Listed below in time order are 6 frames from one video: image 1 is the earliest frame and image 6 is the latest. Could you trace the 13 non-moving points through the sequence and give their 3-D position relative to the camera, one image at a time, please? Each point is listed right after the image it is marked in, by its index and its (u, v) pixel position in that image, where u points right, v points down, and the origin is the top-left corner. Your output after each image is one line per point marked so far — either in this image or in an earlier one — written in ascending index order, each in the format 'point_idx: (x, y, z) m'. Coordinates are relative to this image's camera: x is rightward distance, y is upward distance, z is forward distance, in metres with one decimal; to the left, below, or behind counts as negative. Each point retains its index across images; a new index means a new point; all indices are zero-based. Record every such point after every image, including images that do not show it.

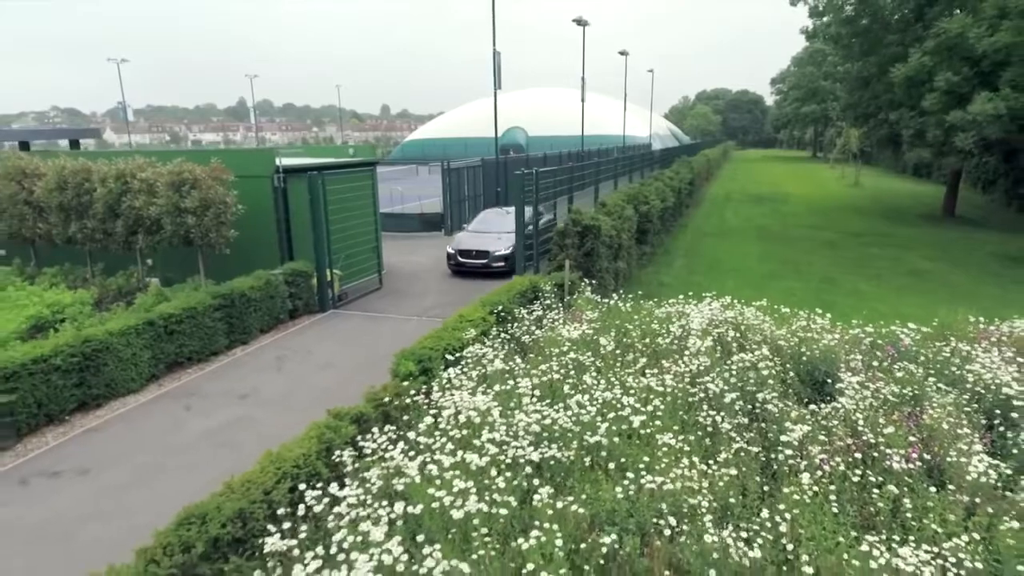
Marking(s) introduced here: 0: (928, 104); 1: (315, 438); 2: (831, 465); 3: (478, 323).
0: (+12.0, +5.4, +18.2) m
1: (-1.7, -1.3, +5.4) m
2: (+3.0, -1.6, +5.8) m
3: (-0.5, -0.5, +8.3) m
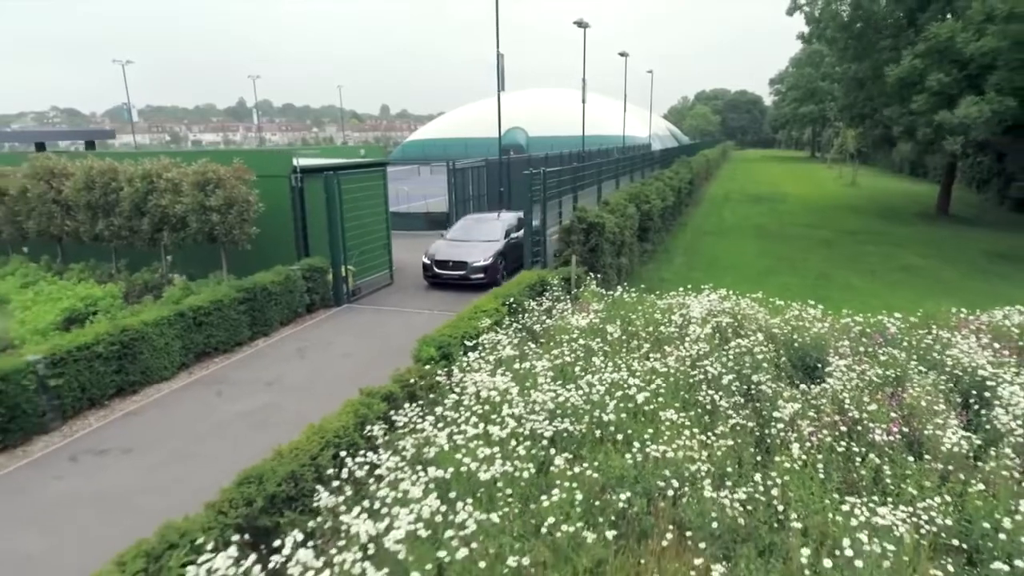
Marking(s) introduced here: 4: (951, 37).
0: (+12.1, +5.5, +18.8) m
1: (-1.5, -1.2, +6.0) m
2: (+3.2, -1.5, +6.4) m
3: (-0.3, -0.4, +8.8) m
4: (+12.3, +7.0, +17.7) m
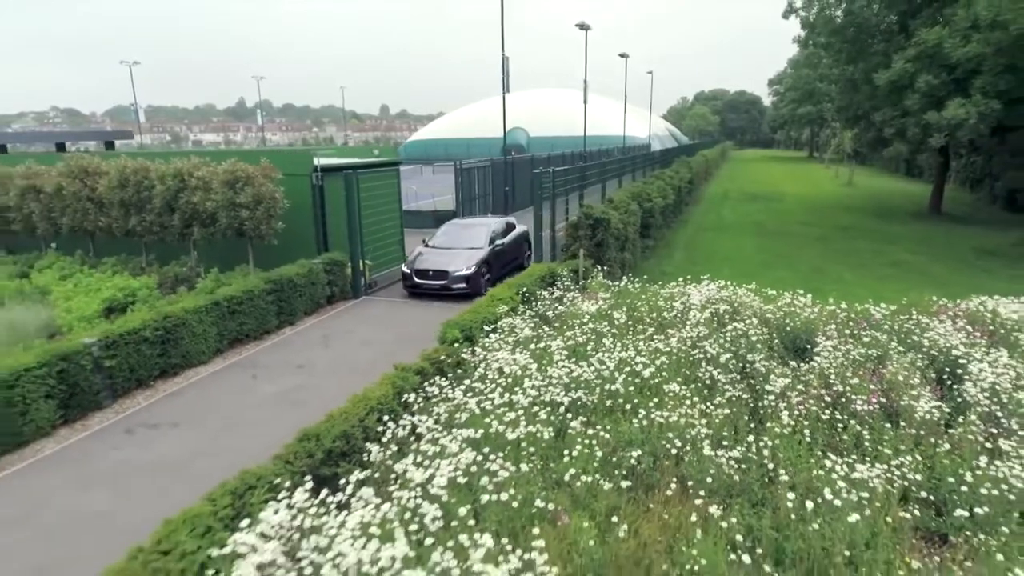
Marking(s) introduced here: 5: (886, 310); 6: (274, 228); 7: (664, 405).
0: (+12.3, +5.7, +19.6) m
1: (-1.3, -1.0, +6.7) m
2: (+3.4, -1.4, +7.1) m
3: (-0.1, -0.2, +9.6) m
4: (+12.5, +7.2, +18.5) m
5: (+5.8, -0.3, +9.7) m
6: (-4.8, +1.2, +12.7) m
7: (+1.7, -1.3, +7.0) m
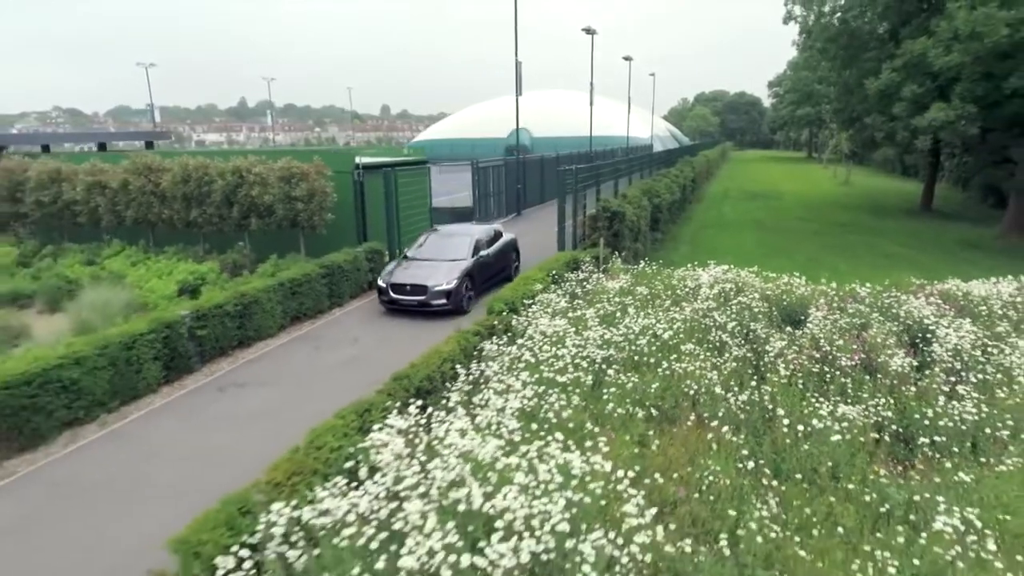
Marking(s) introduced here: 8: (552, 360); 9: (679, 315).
0: (+12.9, +6.0, +21.0) m
1: (-0.7, -0.7, +8.2) m
2: (+4.0, -1.0, +8.6) m
3: (+0.5, +0.1, +11.0) m
4: (+13.1, +7.5, +19.9) m
5: (+6.4, 0.0, +11.1) m
6: (-4.2, +1.6, +14.1) m
7: (+2.3, -1.0, +8.4) m
8: (+0.5, -0.9, +8.0) m
9: (+2.6, -0.4, +9.8) m
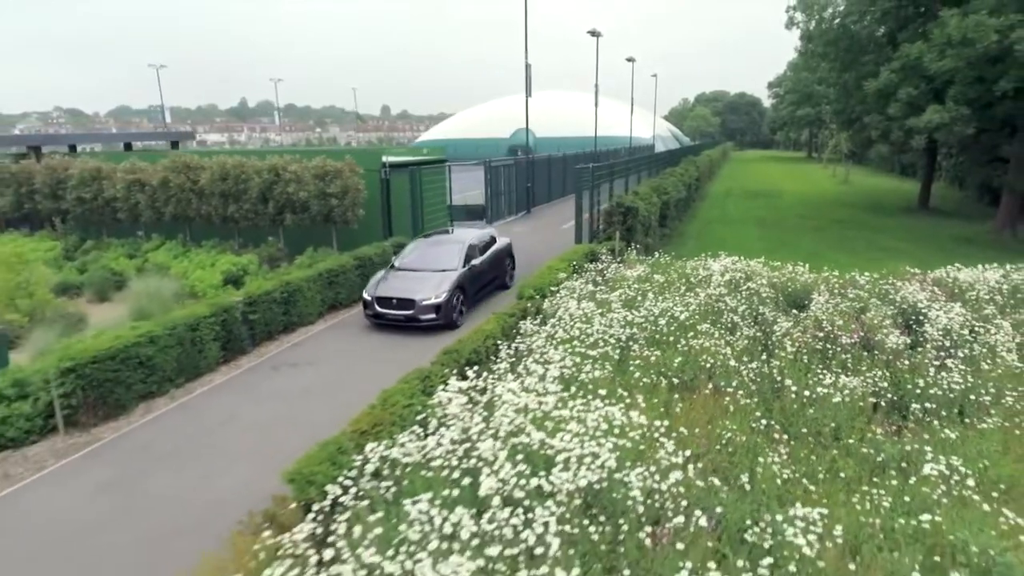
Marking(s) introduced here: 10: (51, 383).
0: (+13.4, +6.2, +21.9) m
1: (-0.2, -0.5, +9.1) m
2: (+4.5, -0.8, +9.5) m
3: (+1.0, +0.4, +11.9) m
4: (+13.6, +7.7, +20.8) m
5: (+6.9, +0.2, +12.0) m
6: (-3.7, +1.8, +15.0) m
7: (+2.8, -0.8, +9.3) m
8: (+1.0, -0.7, +8.9) m
9: (+3.1, -0.2, +10.7) m
10: (-6.1, -1.3, +8.3) m
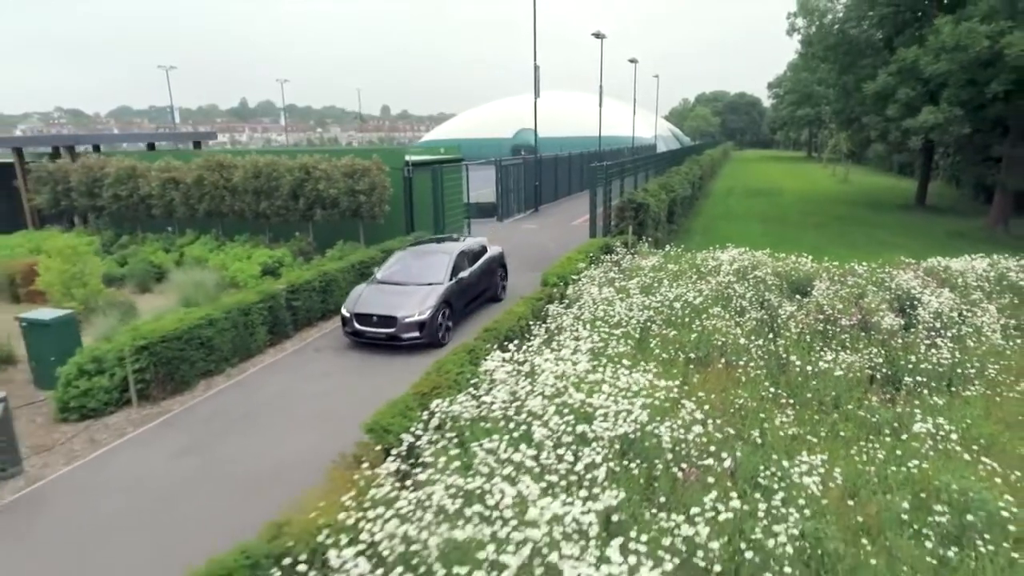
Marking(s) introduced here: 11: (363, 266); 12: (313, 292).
0: (+13.9, +6.4, +22.8) m
1: (+0.2, -0.3, +9.9) m
2: (+4.9, -0.6, +10.4) m
3: (+1.5, +0.6, +12.8) m
4: (+14.0, +7.9, +21.7) m
5: (+7.3, +0.4, +12.9) m
6: (-3.3, +2.0, +15.9) m
7: (+3.2, -0.5, +10.2) m
8: (+1.5, -0.5, +9.8) m
9: (+3.6, 0.0, +11.5) m
10: (-5.7, -1.1, +9.2) m
11: (-3.4, +0.5, +14.3) m
12: (-4.0, -0.1, +12.7) m
